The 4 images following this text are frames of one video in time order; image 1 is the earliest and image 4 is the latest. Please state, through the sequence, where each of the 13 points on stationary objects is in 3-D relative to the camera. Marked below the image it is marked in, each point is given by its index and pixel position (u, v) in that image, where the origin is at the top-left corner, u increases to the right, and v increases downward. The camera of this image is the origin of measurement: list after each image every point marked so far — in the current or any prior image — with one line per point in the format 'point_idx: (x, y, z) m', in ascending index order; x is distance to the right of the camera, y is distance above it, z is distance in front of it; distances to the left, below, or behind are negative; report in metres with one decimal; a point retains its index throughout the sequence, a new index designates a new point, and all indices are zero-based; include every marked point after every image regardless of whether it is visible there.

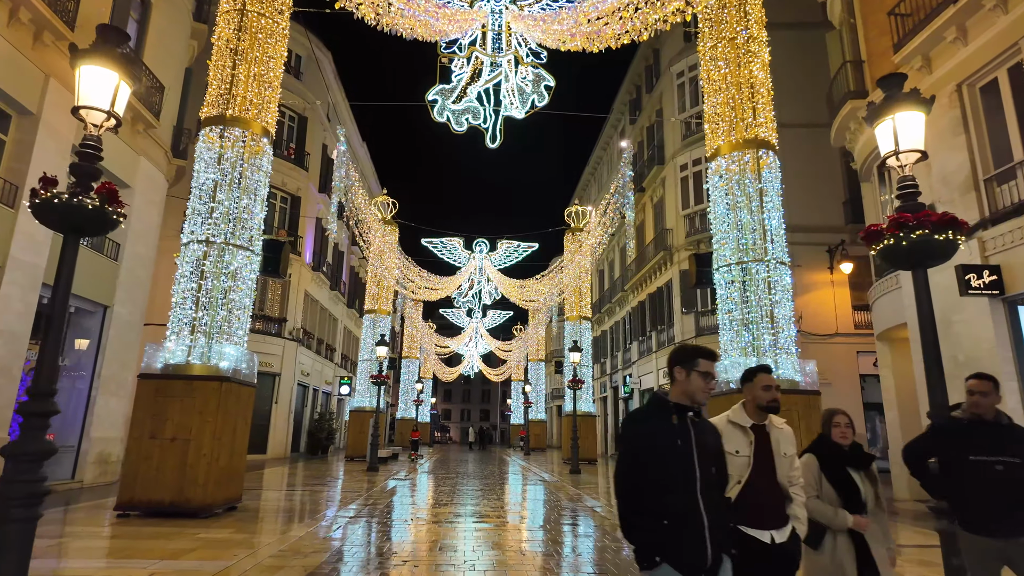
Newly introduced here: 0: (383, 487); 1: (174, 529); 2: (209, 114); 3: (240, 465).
0: (-3.4, -5.4, +15.7) m
1: (-4.2, -3.0, +7.2) m
2: (-4.8, +2.8, +9.2) m
3: (-4.1, -2.7, +8.8) m
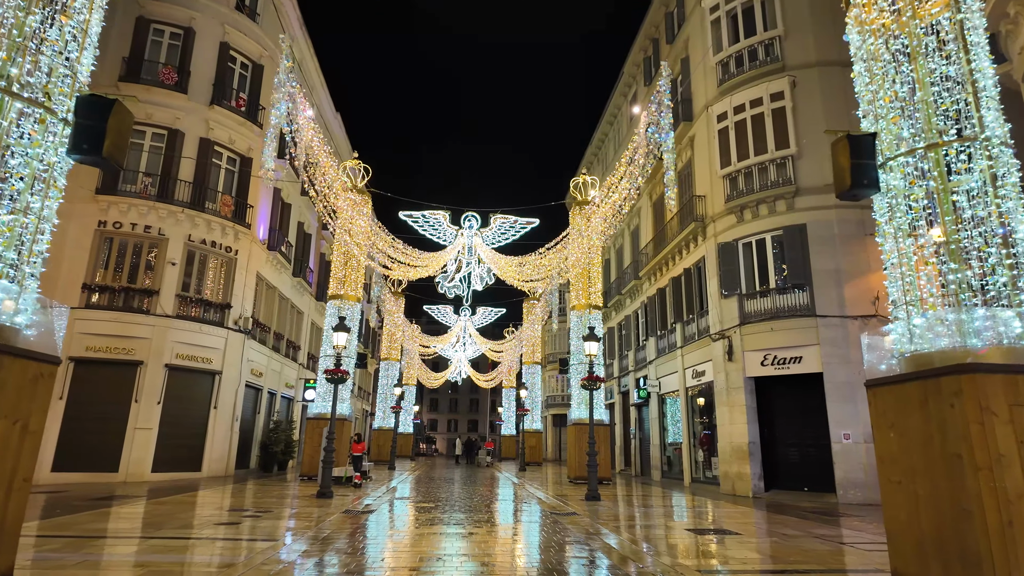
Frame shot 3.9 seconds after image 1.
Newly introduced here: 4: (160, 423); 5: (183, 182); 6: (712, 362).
0: (-3.4, -4.6, +11.5) m
1: (-4.1, -2.1, +3.0) m
2: (-4.7, +3.7, +5.1) m
3: (-4.0, -1.7, +4.6) m
4: (-10.3, -3.9, +16.8) m
5: (-10.3, +3.3, +18.1) m
6: (+5.9, -2.2, +17.0) m
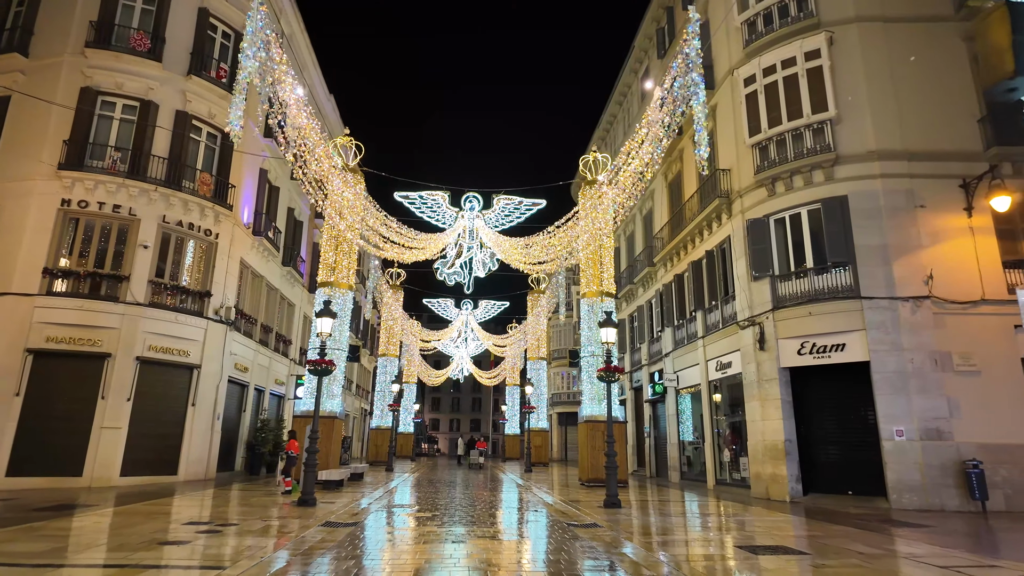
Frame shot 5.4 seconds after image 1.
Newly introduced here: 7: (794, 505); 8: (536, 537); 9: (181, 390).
0: (-3.3, -4.2, +9.9) m
1: (-3.9, -1.6, +1.4) m
2: (-4.6, +4.1, +3.5) m
3: (-3.9, -1.3, +3.0) m
4: (-10.1, -3.5, +15.2) m
5: (-10.2, +3.7, +16.5) m
6: (+6.1, -1.7, +15.4) m
7: (+6.3, -4.8, +12.7) m
8: (+0.5, -4.2, +9.5) m
9: (-9.5, -3.0, +16.6) m
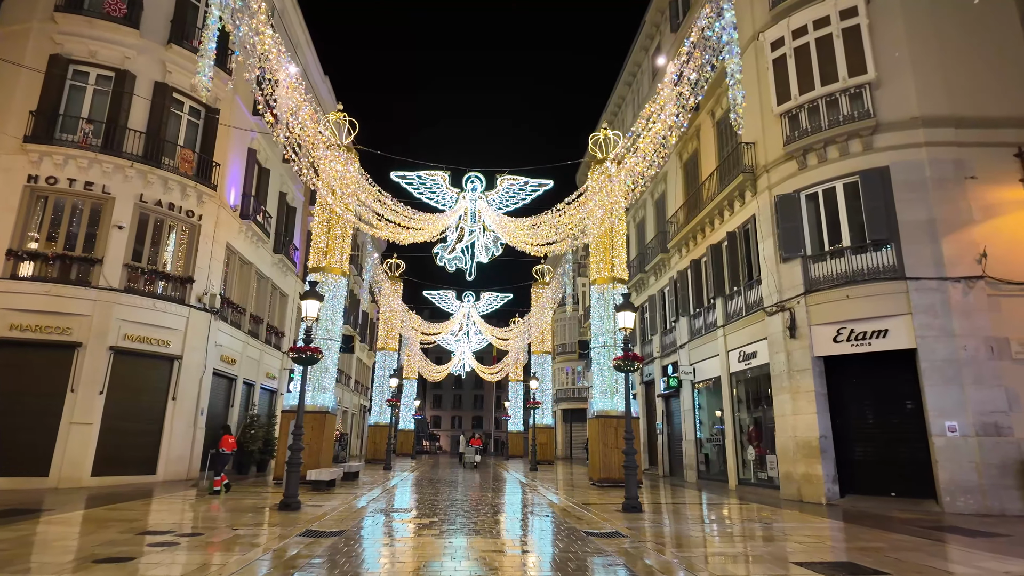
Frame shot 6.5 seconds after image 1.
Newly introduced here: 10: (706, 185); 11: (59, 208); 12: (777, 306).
0: (-3.1, -3.8, +8.7) m
1: (-3.8, -1.3, +0.2) m
2: (-4.5, +4.5, +2.2) m
3: (-3.7, -0.9, +1.8) m
4: (-9.9, -3.1, +14.0) m
5: (-10.0, +4.1, +15.3) m
6: (+6.2, -1.3, +14.1) m
7: (+6.4, -4.4, +11.5) m
8: (+0.6, -3.8, +8.3) m
9: (-9.4, -2.6, +15.4) m
10: (+5.8, +3.1, +17.3) m
11: (-11.3, +2.0, +14.4) m
12: (+6.2, -0.4, +13.6) m
